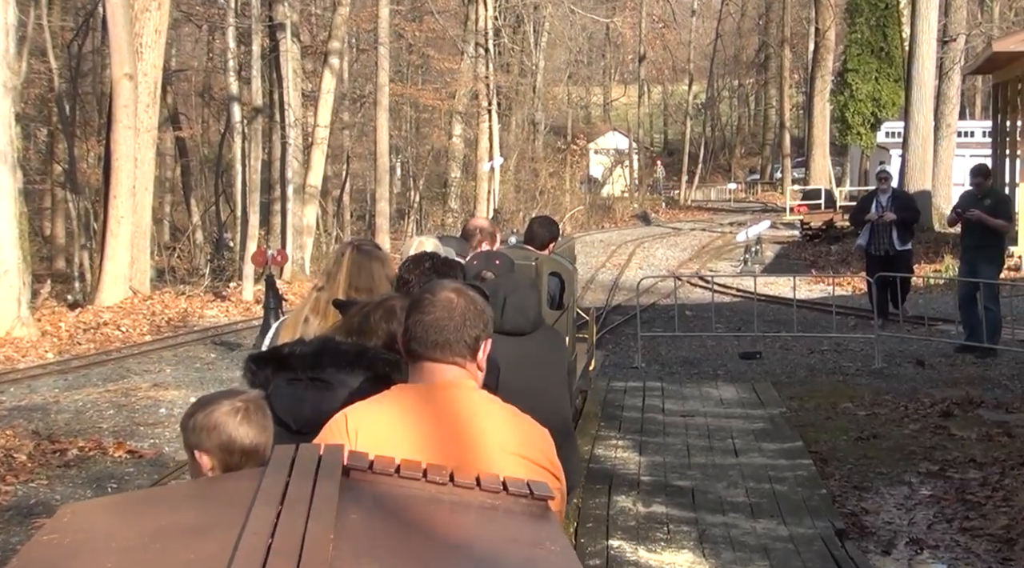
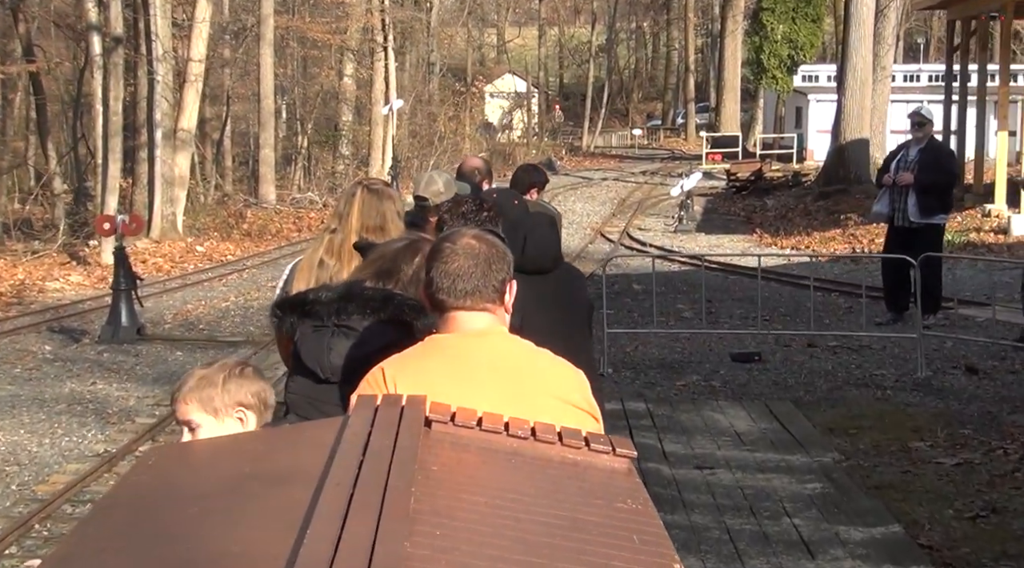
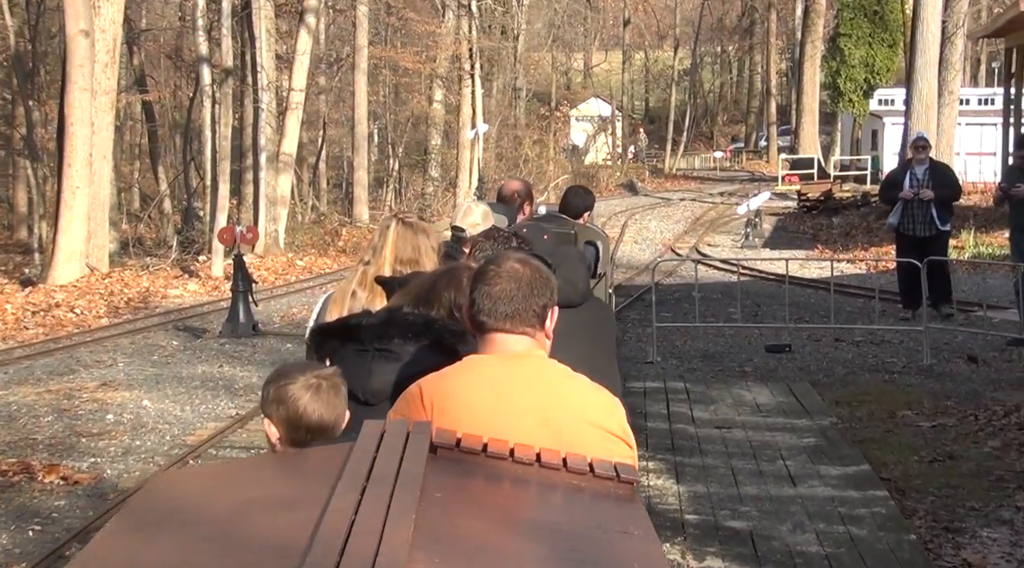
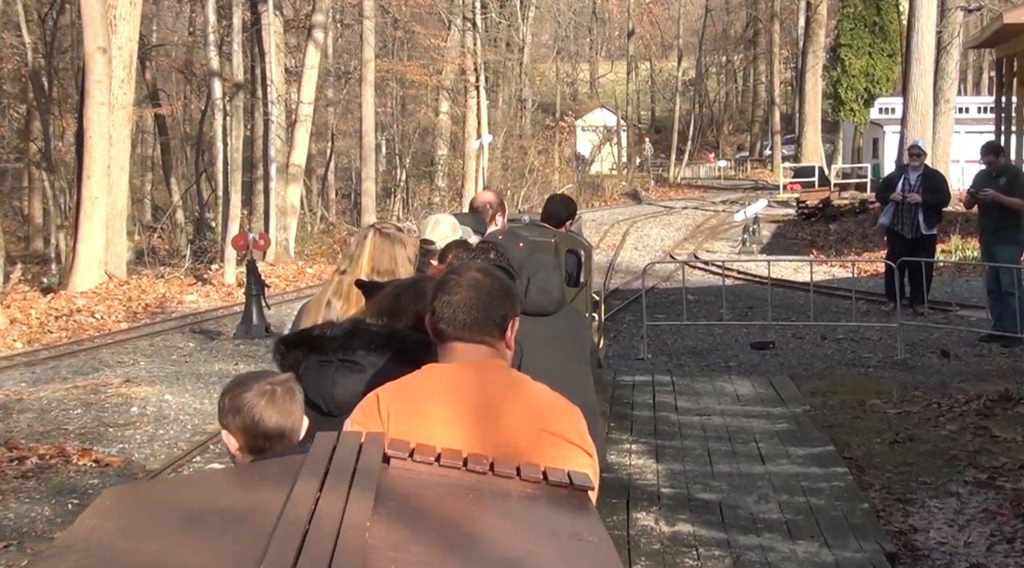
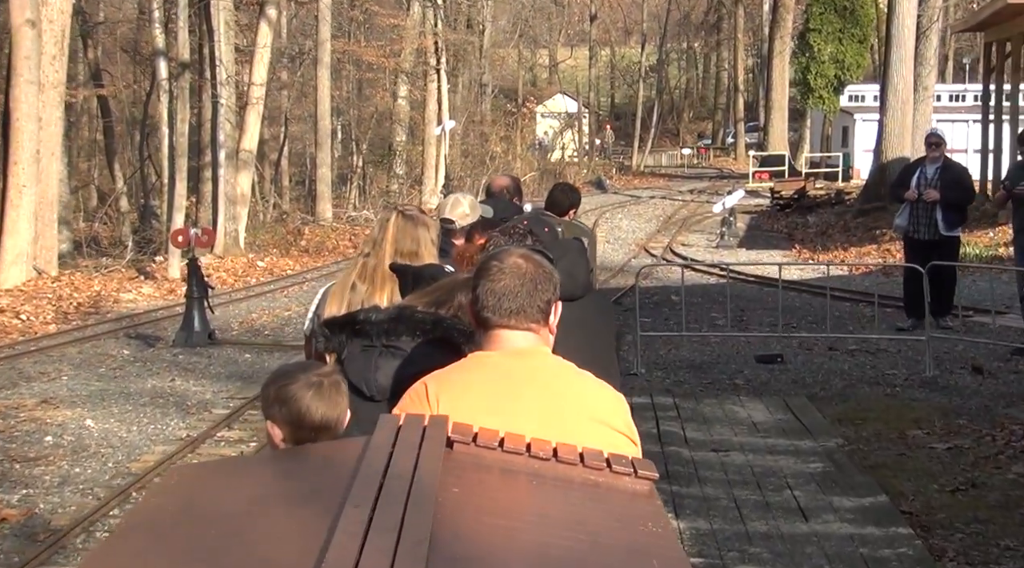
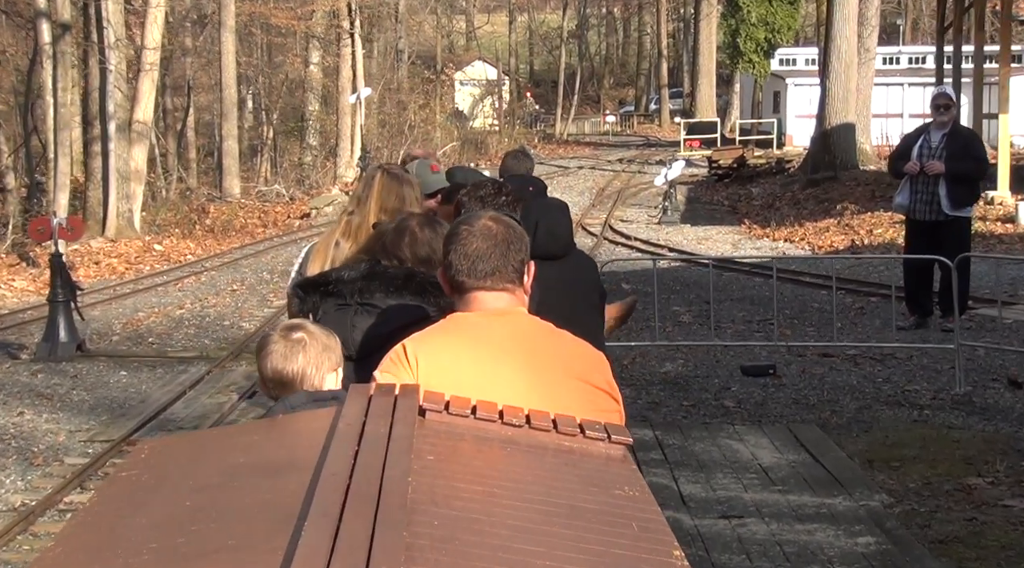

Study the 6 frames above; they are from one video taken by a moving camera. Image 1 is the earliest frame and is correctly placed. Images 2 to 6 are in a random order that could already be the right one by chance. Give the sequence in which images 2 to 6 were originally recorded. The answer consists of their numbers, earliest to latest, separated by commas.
4, 3, 5, 2, 6
